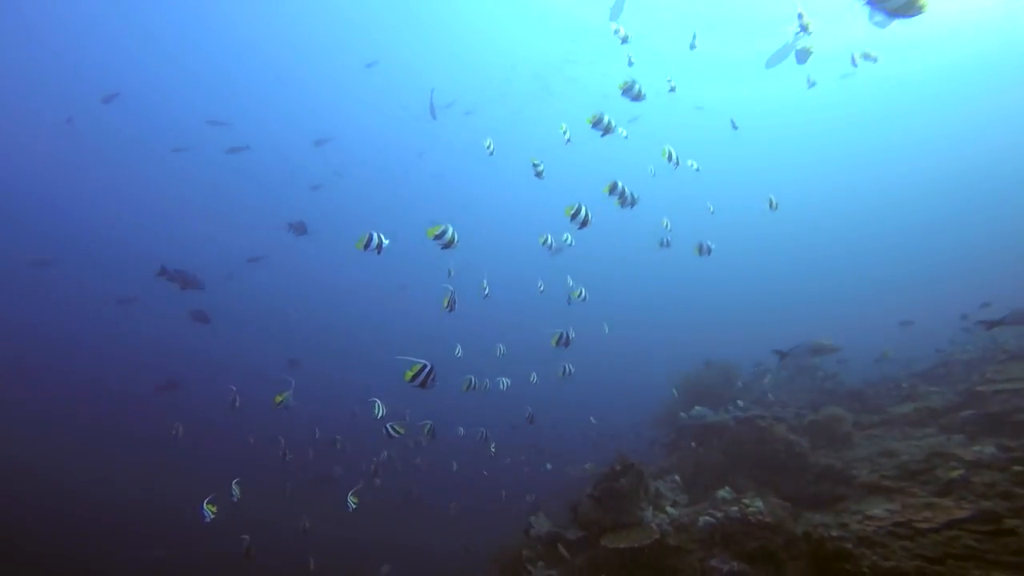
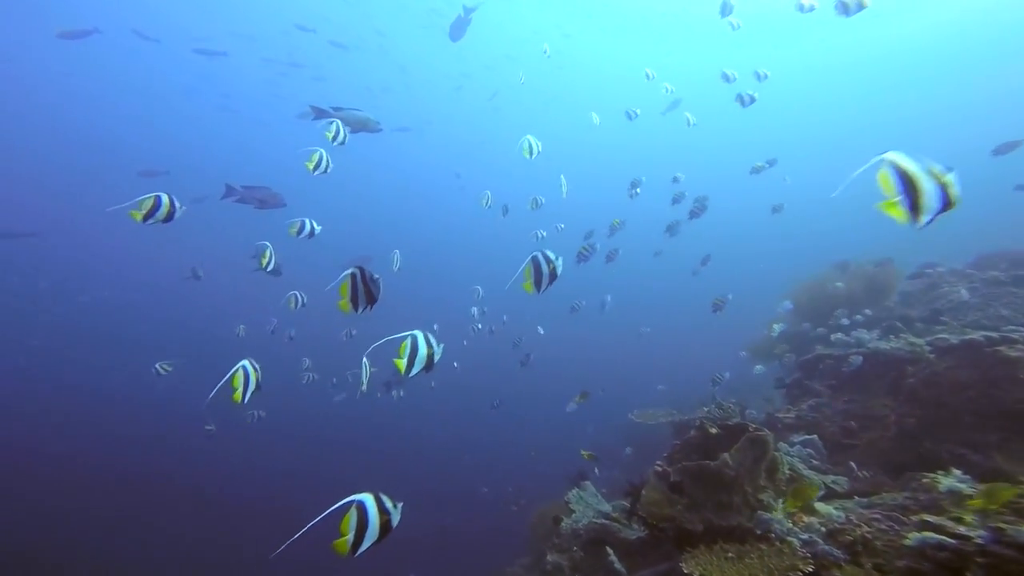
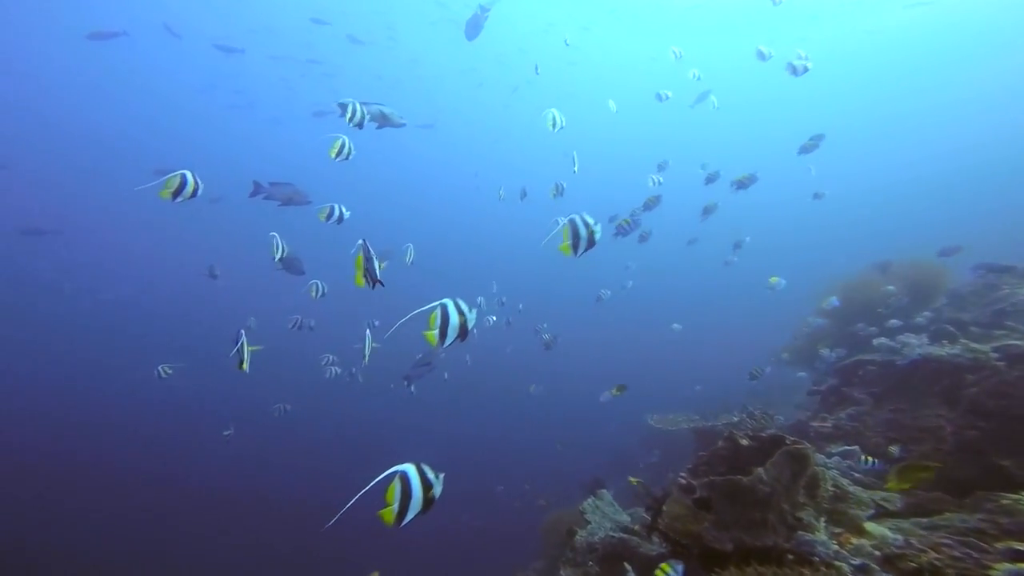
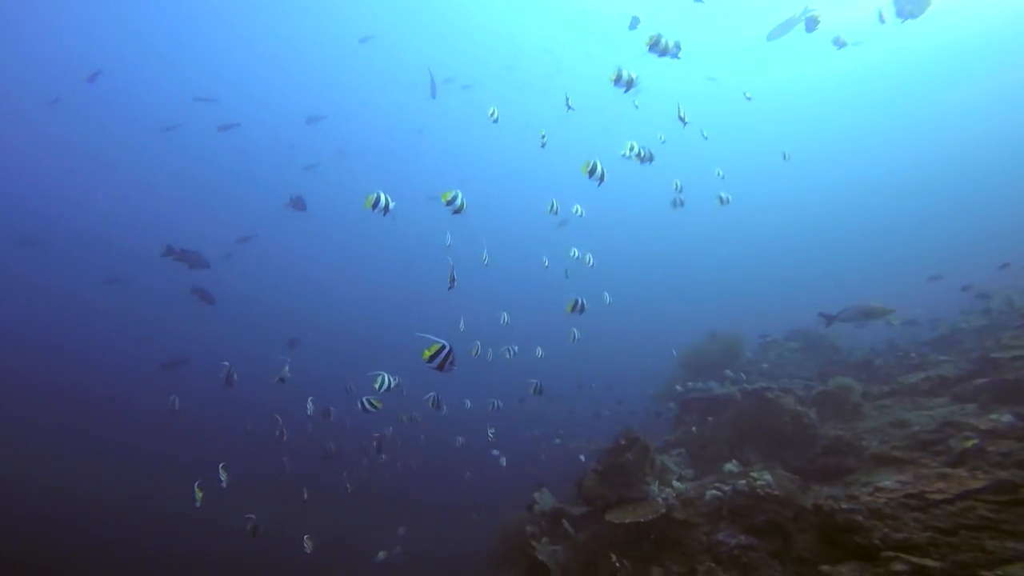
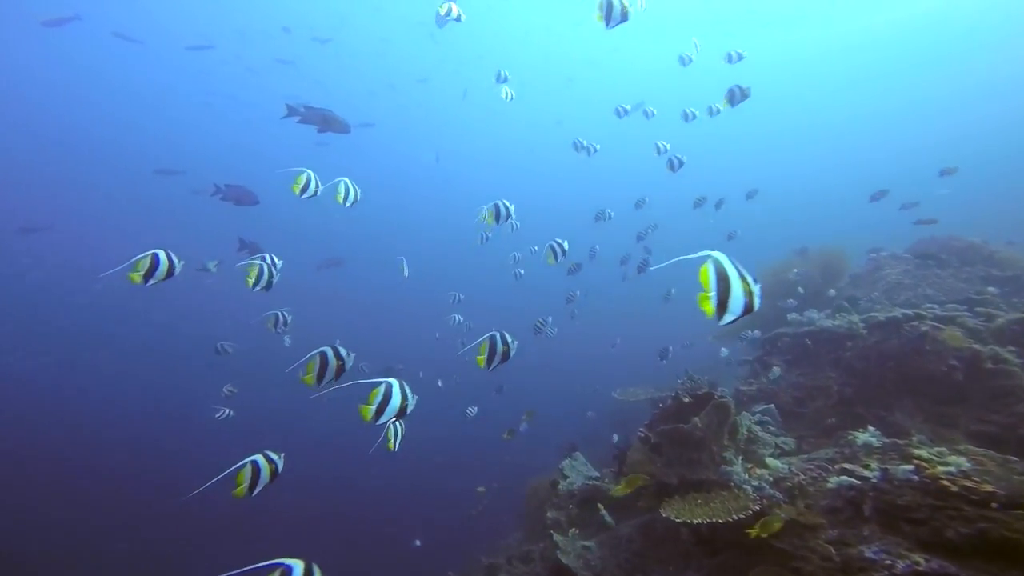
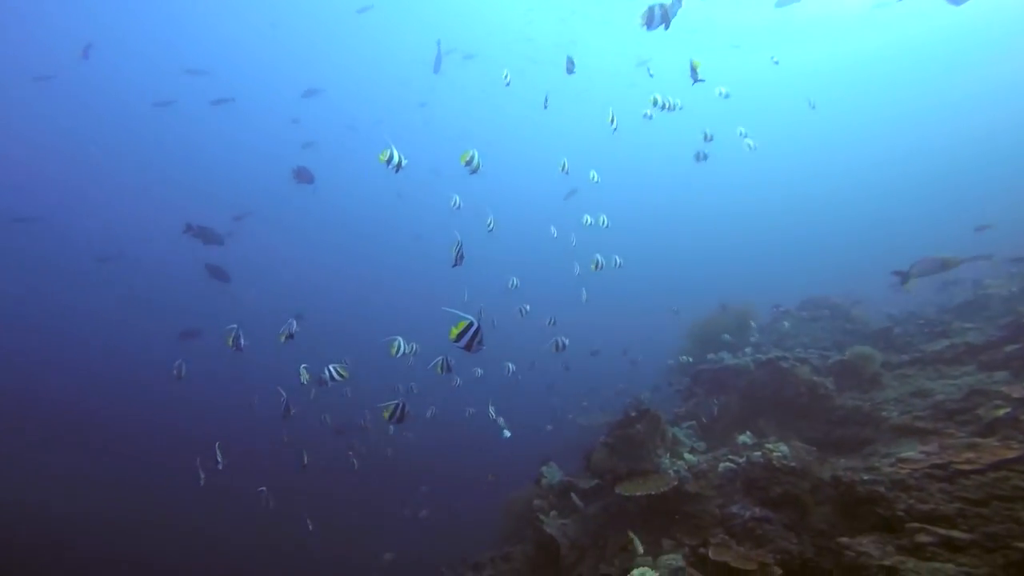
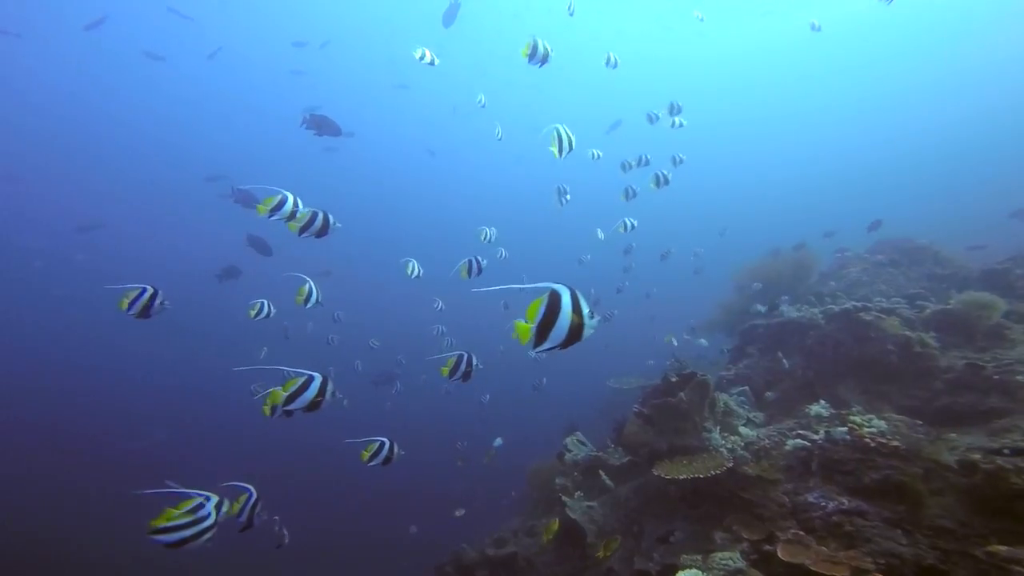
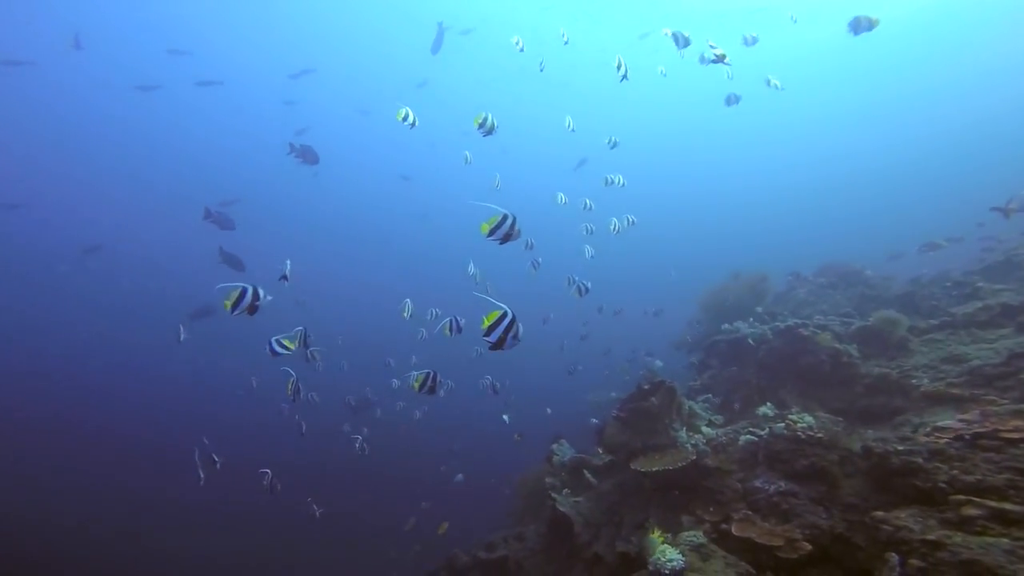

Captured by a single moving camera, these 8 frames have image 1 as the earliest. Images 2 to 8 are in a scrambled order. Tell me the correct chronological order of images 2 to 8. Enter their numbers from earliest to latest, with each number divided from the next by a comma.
4, 6, 8, 7, 5, 2, 3
